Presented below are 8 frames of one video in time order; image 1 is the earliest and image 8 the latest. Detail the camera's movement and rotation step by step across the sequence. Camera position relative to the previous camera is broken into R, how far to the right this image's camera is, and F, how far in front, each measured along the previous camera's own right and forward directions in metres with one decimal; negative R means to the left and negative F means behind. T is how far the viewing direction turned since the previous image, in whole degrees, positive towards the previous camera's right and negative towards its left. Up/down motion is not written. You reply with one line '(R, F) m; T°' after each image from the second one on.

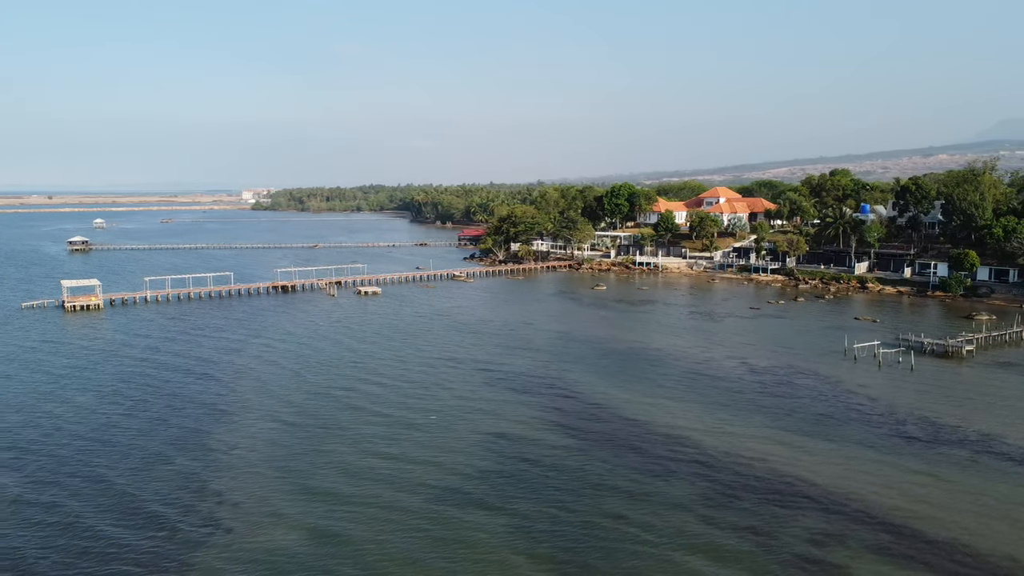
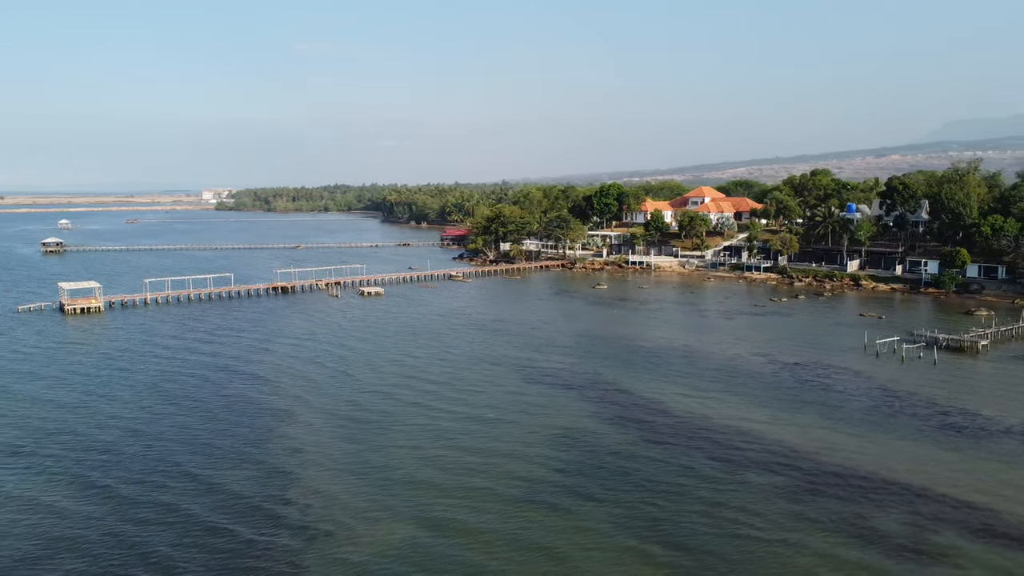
(-2.7, -0.5) m; +2°
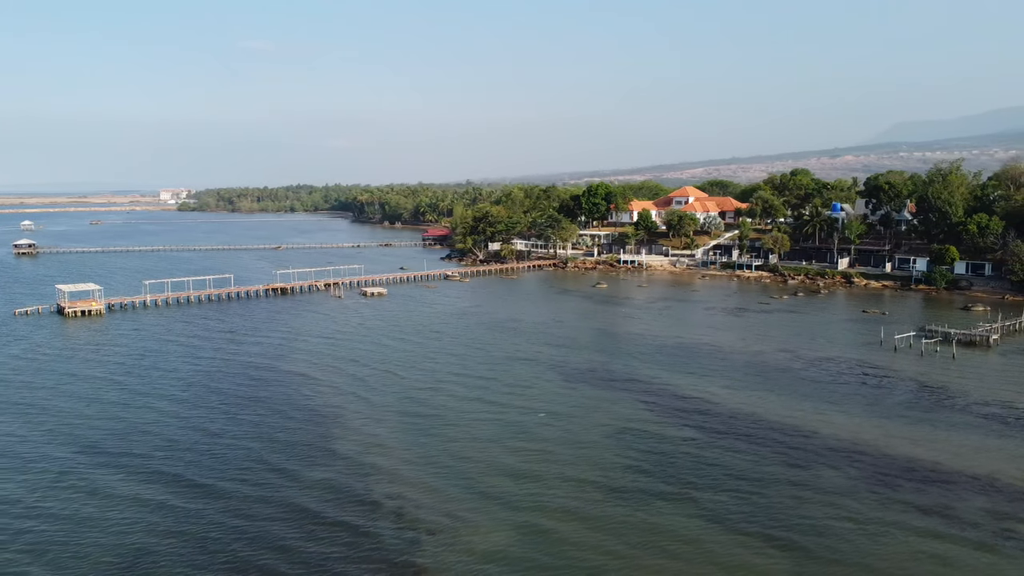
(-2.7, -0.5) m; +2°
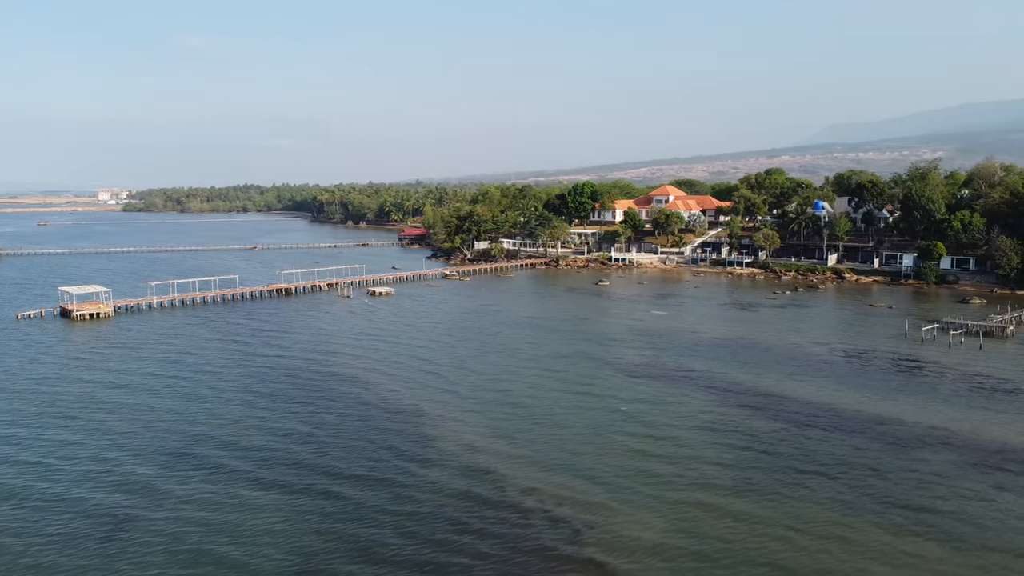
(-4.0, -0.8) m; +3°
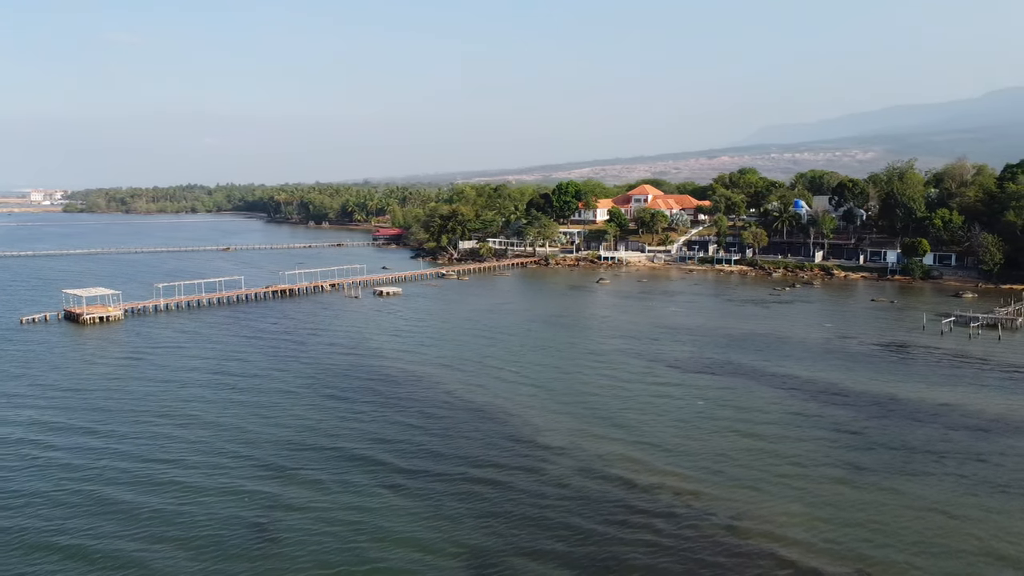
(-4.1, -0.9) m; +3°
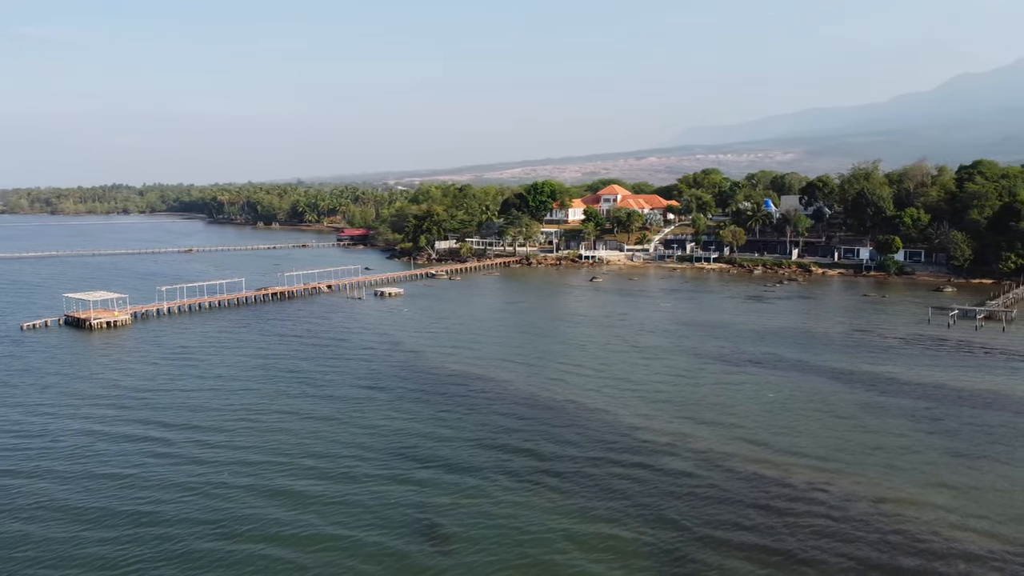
(-4.7, -1.1) m; +4°
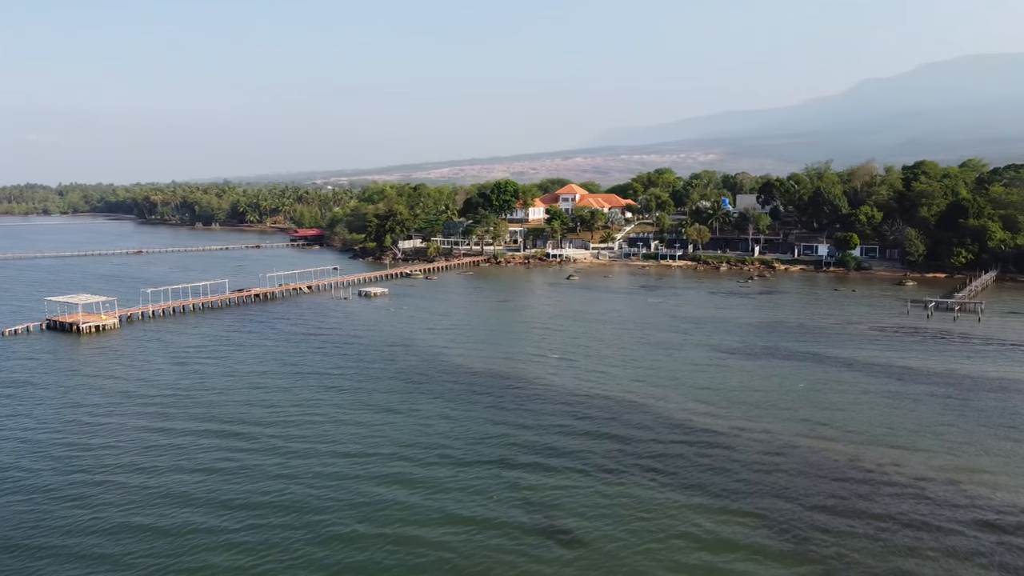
(-3.8, -1.1) m; +4°
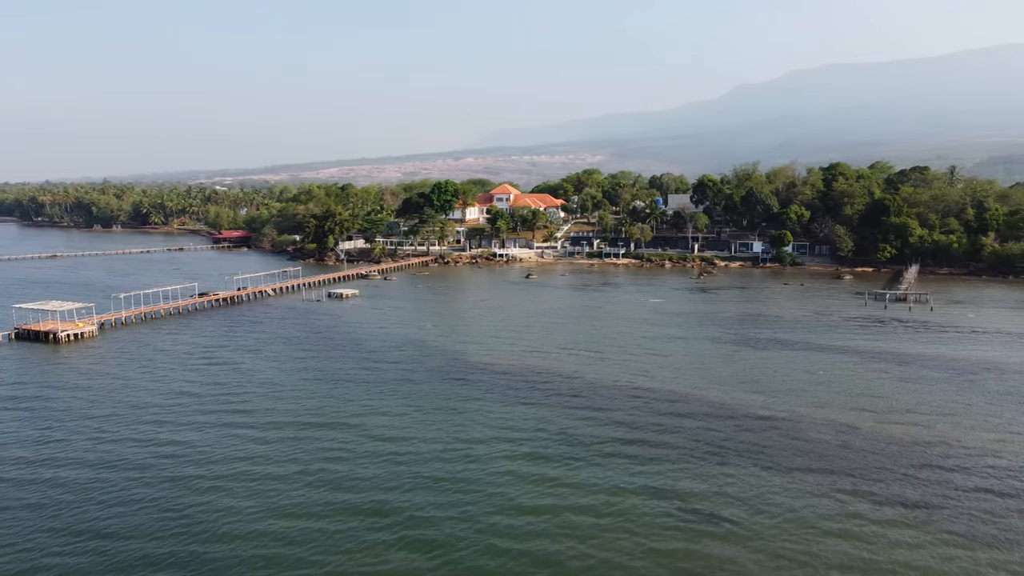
(-5.5, -1.8) m; +7°
